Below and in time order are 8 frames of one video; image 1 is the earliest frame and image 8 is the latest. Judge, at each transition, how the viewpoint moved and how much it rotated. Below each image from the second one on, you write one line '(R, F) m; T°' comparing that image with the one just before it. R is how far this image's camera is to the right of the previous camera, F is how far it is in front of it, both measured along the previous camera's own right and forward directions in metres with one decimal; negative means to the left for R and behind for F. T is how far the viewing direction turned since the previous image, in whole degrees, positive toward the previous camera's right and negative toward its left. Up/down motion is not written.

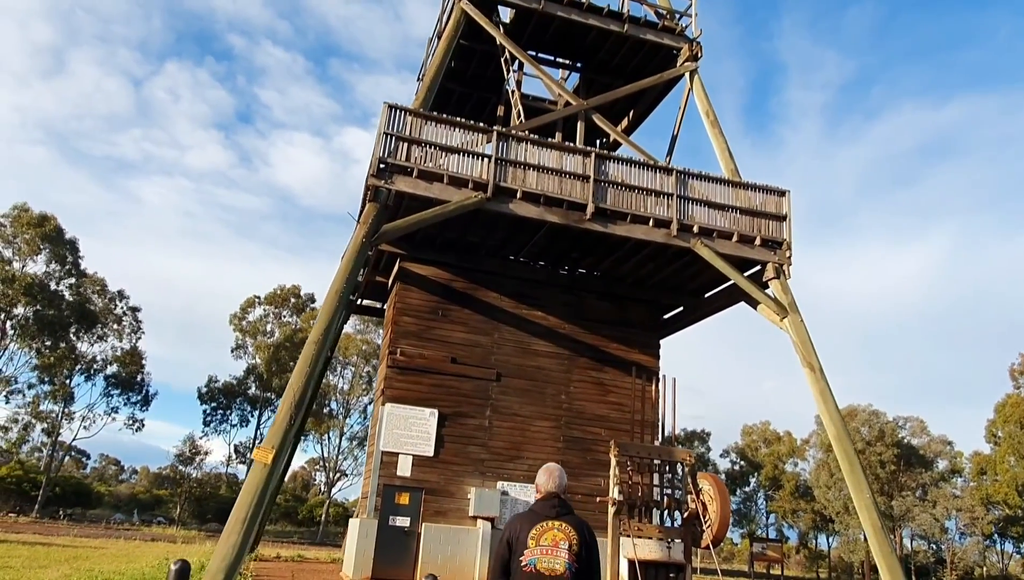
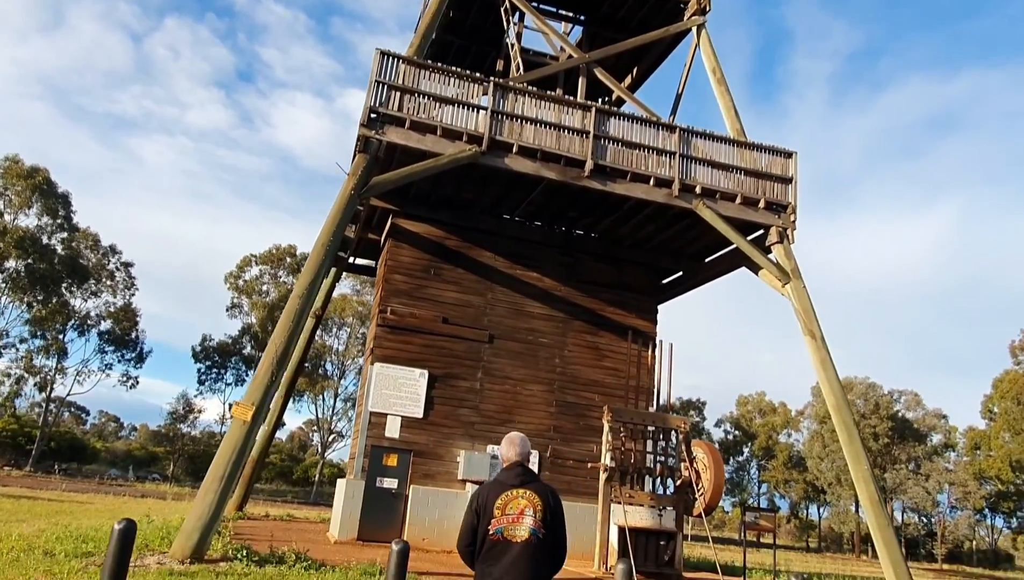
(+0.1, +0.5) m; 0°
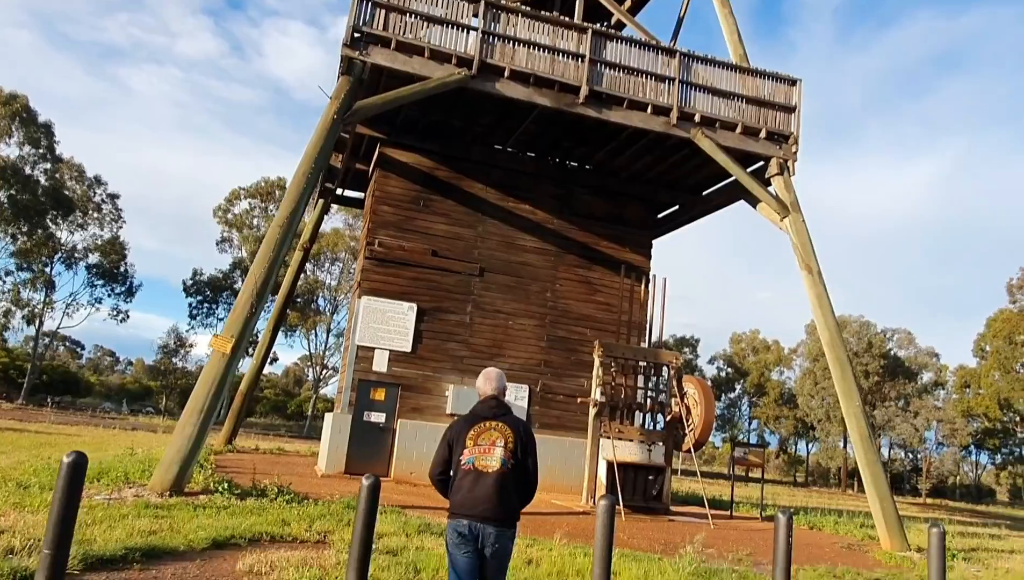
(+0.1, +0.4) m; 0°
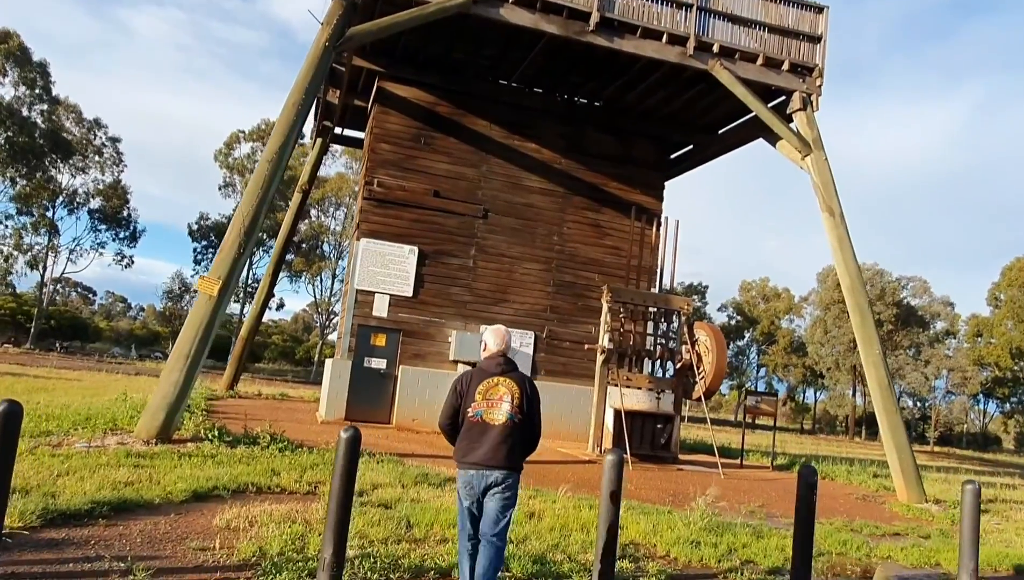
(+0.1, +0.6) m; -1°
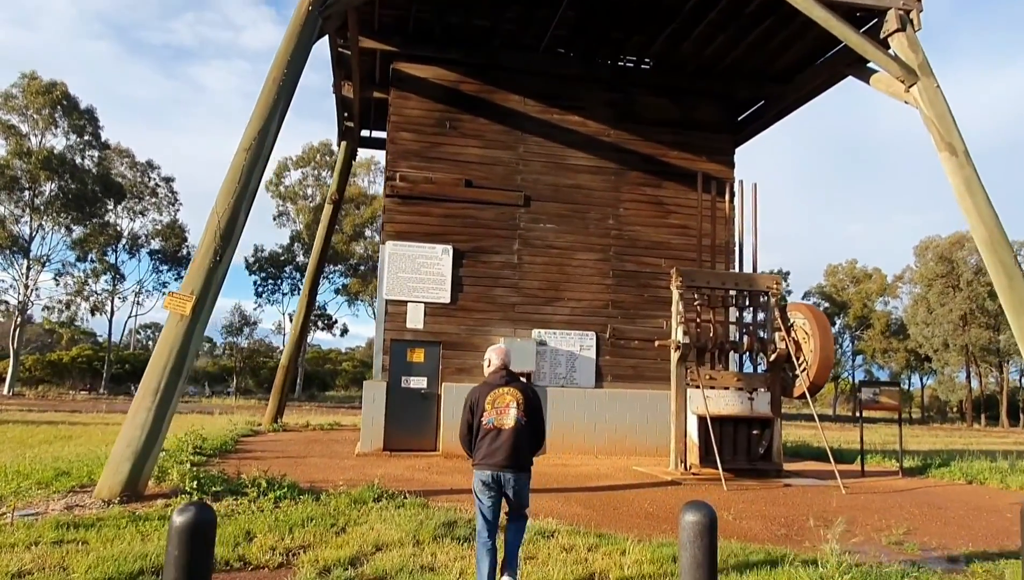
(+0.3, +2.2) m; -5°
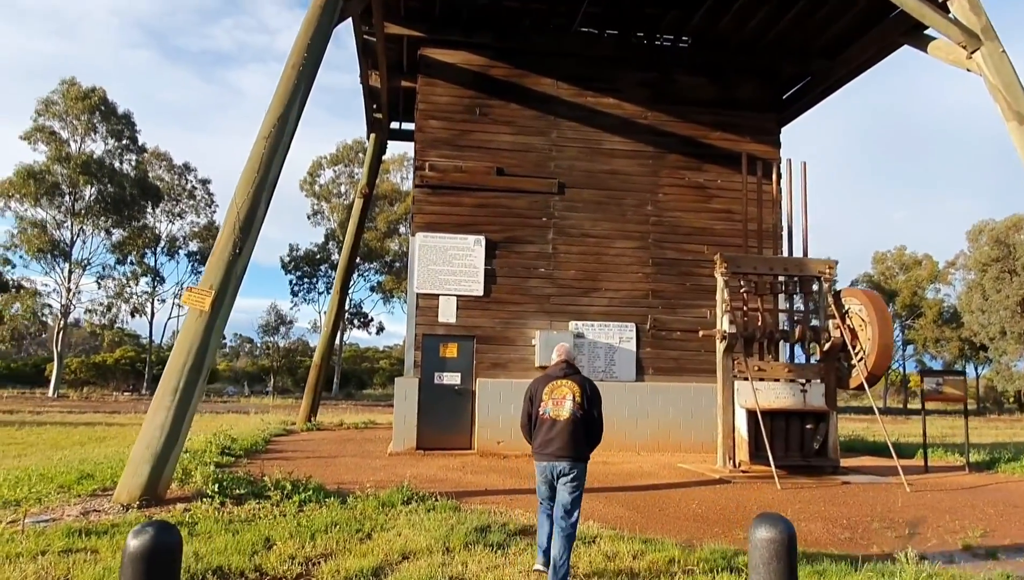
(0.0, +0.5) m; -3°
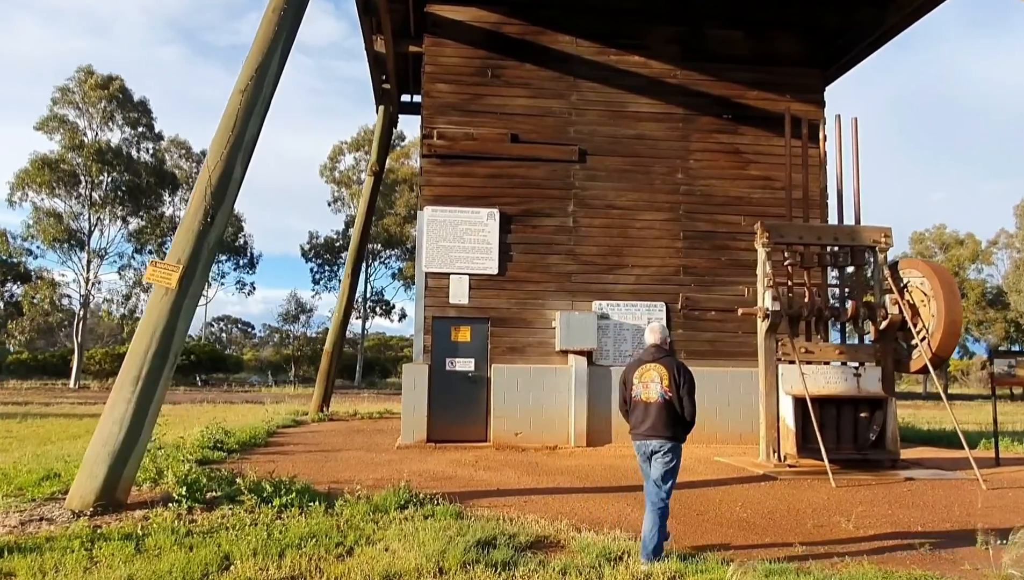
(+0.1, +1.1) m; -2°
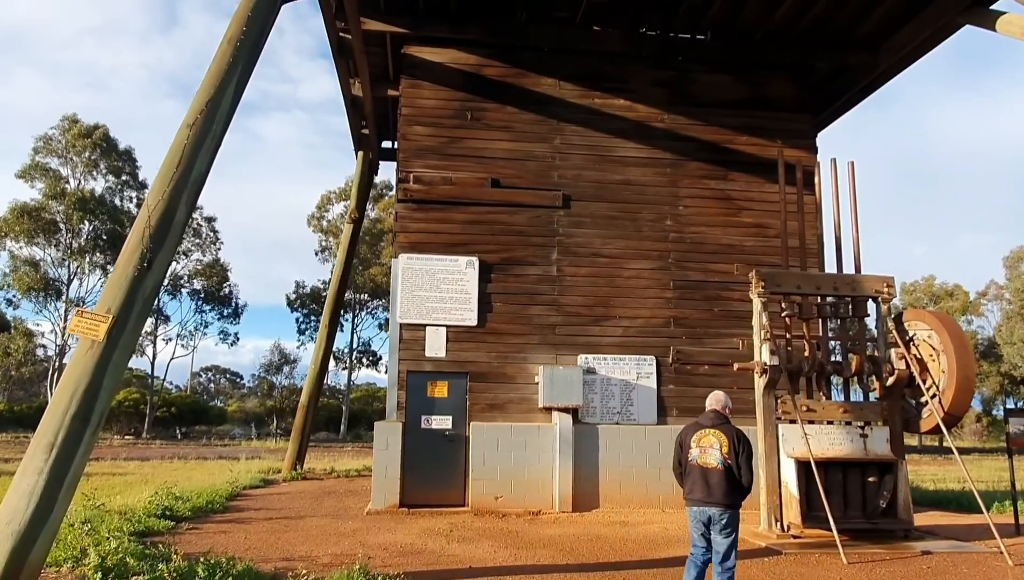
(+0.2, +0.7) m; +1°
